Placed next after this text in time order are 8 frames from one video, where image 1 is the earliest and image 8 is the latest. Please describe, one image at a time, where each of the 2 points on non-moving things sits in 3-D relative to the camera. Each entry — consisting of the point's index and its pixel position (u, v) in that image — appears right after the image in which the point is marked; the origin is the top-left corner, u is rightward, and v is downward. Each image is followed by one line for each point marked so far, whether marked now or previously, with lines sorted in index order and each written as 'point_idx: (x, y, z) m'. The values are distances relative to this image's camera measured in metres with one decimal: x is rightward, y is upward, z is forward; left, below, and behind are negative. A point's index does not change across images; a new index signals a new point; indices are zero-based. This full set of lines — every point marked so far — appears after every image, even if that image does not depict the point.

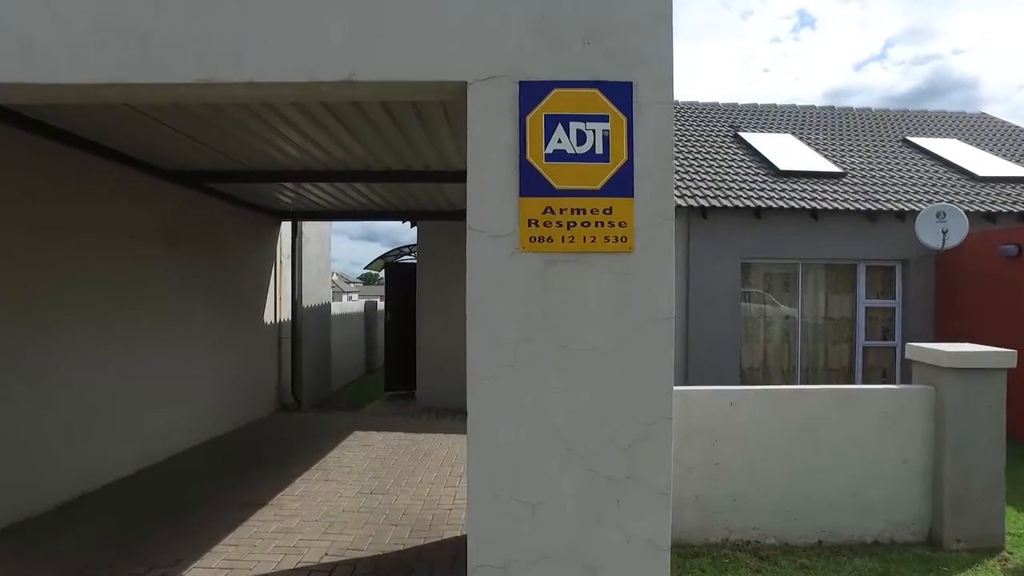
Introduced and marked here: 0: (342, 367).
0: (-2.6, -1.3, +11.9) m
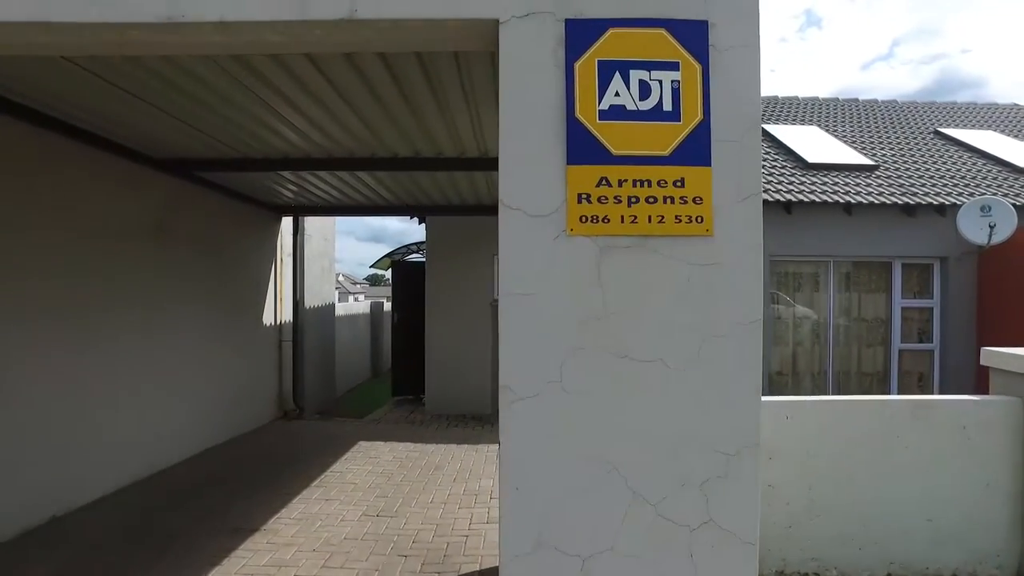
0: (-2.5, -1.3, +11.4) m
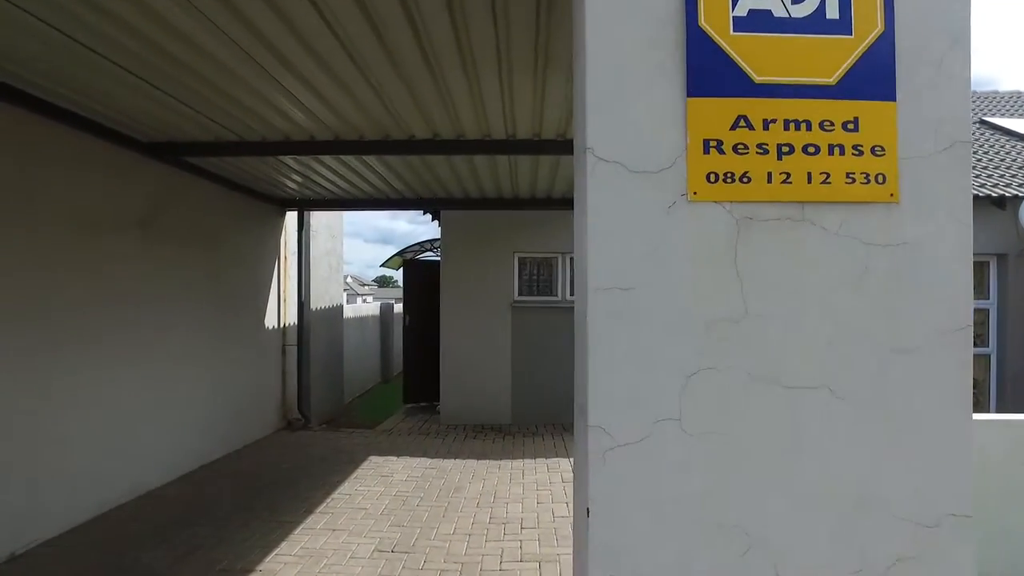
0: (-2.2, -1.3, +10.8) m
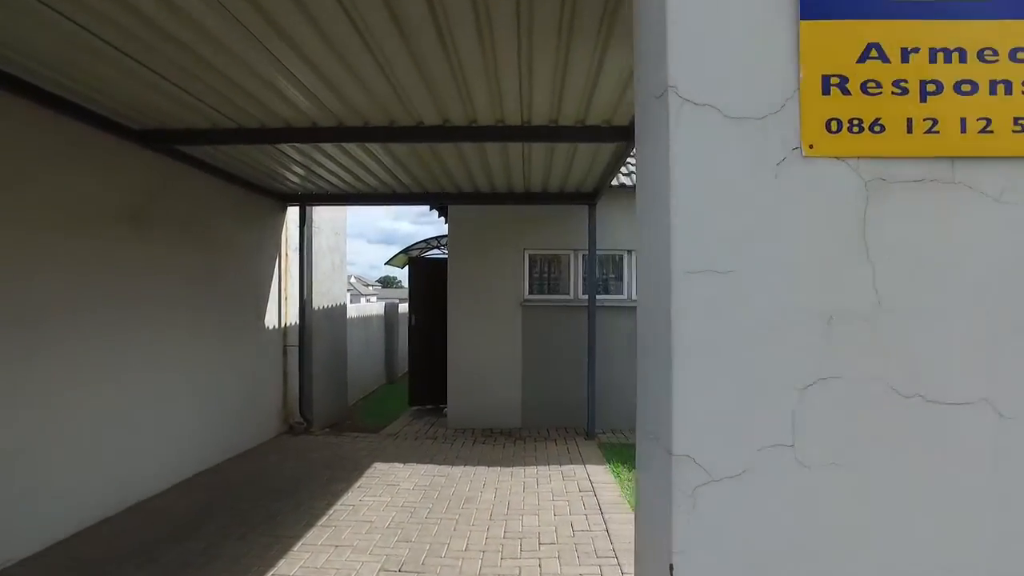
0: (-2.1, -1.2, +10.5) m
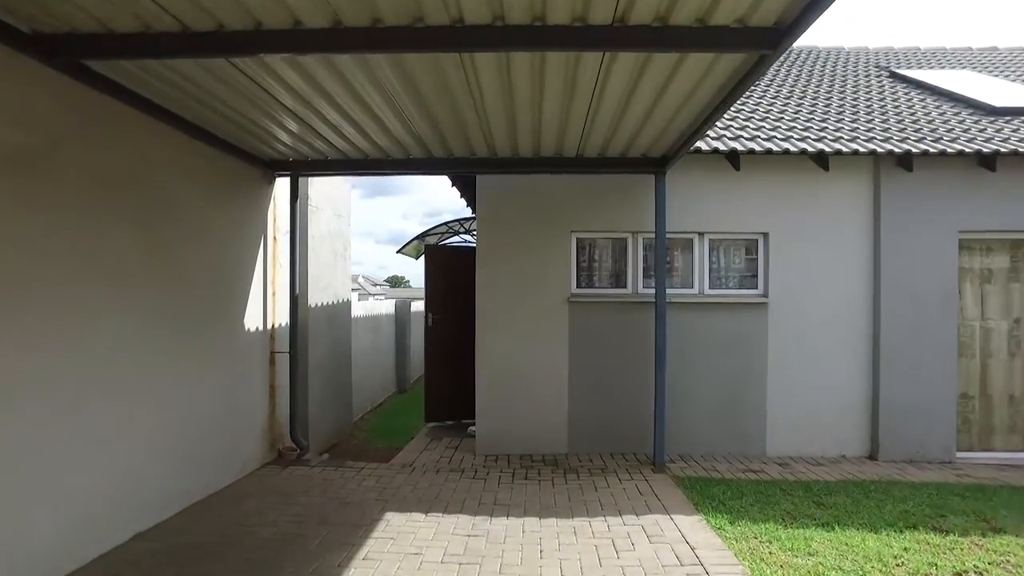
0: (-1.7, -1.2, +9.0) m
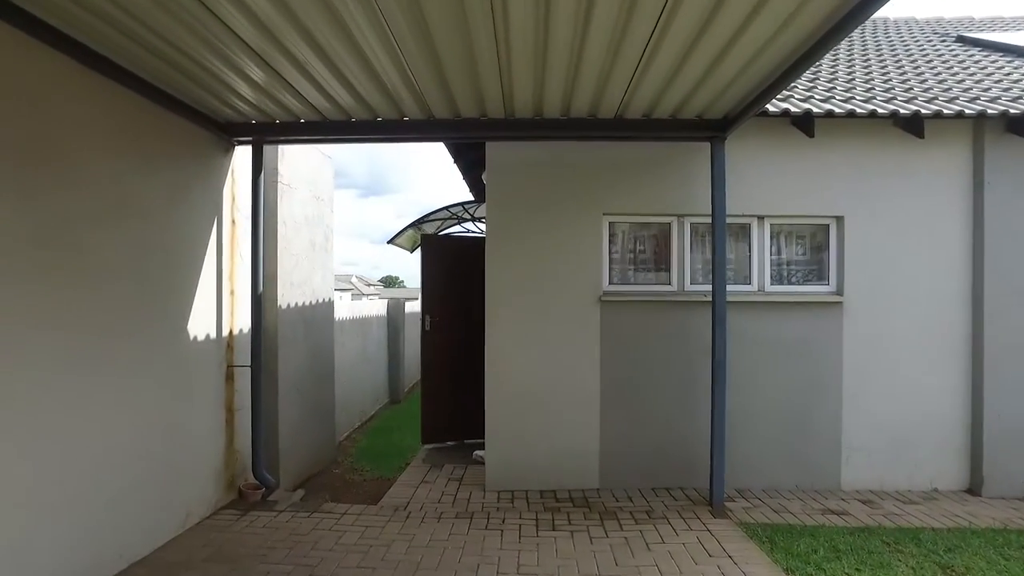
0: (-1.6, -1.2, +7.9) m
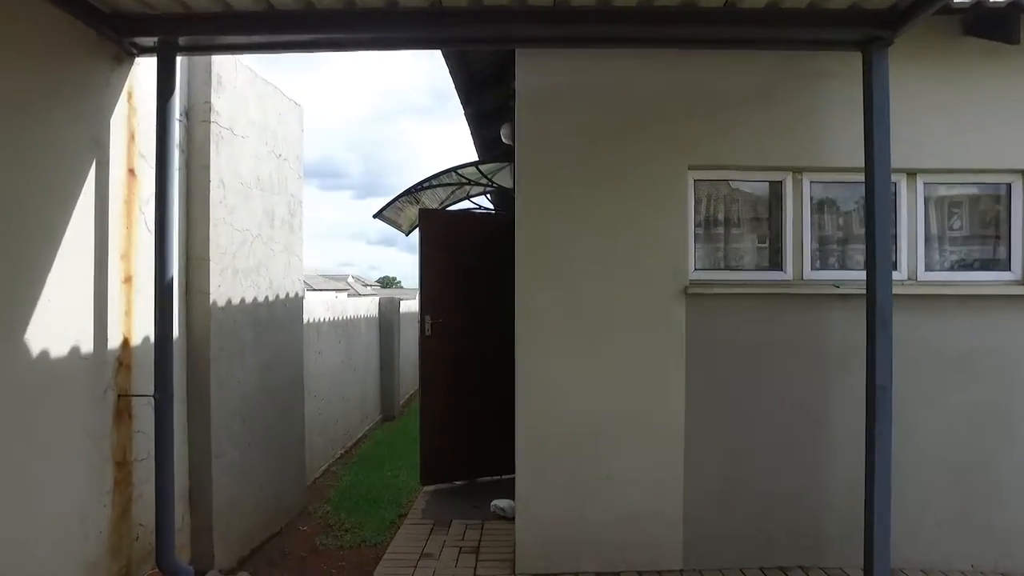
0: (-1.4, -1.1, +6.2) m
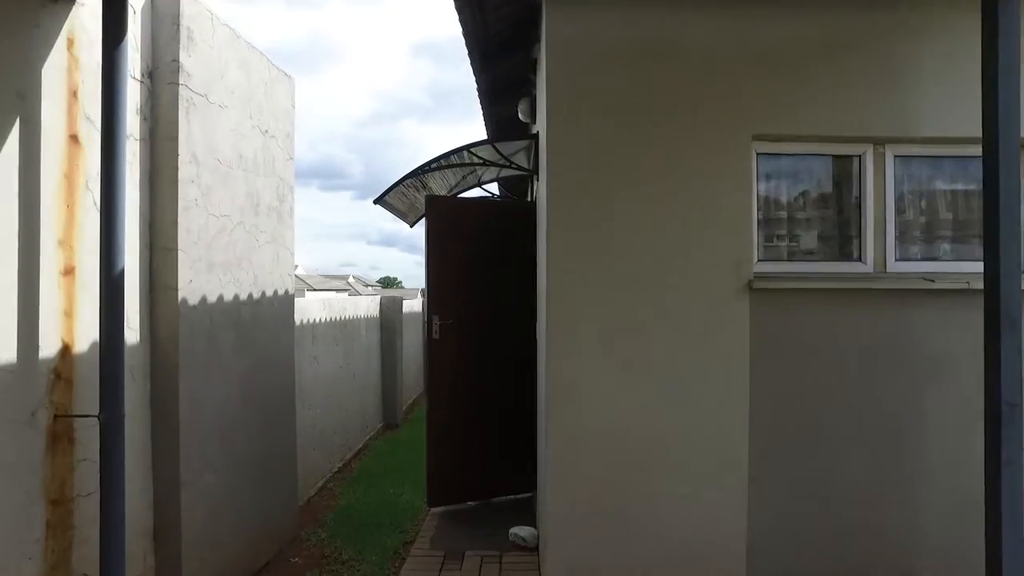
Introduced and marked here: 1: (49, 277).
0: (-1.3, -1.1, +5.6) m
1: (-1.4, 0.0, +2.3) m
